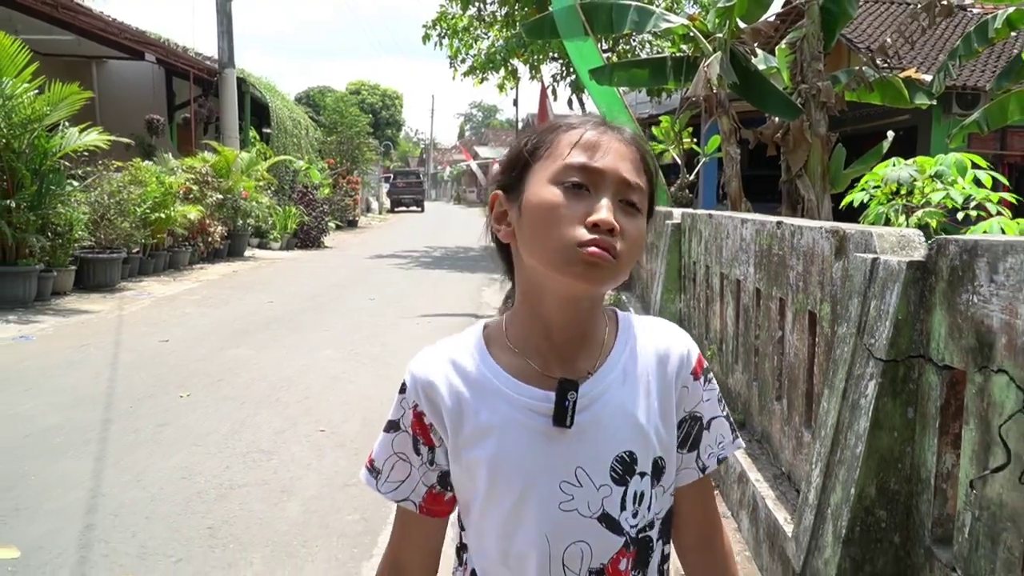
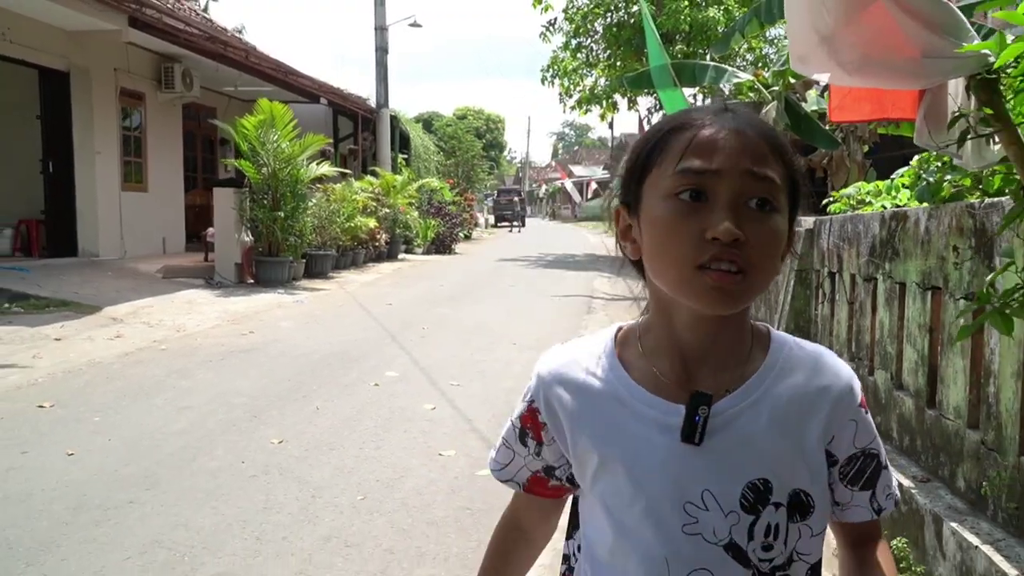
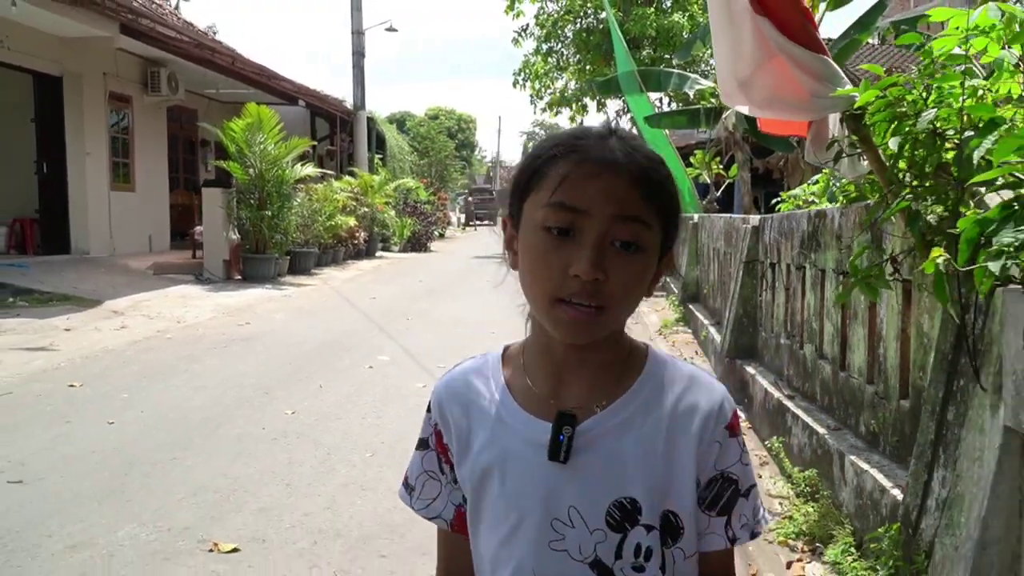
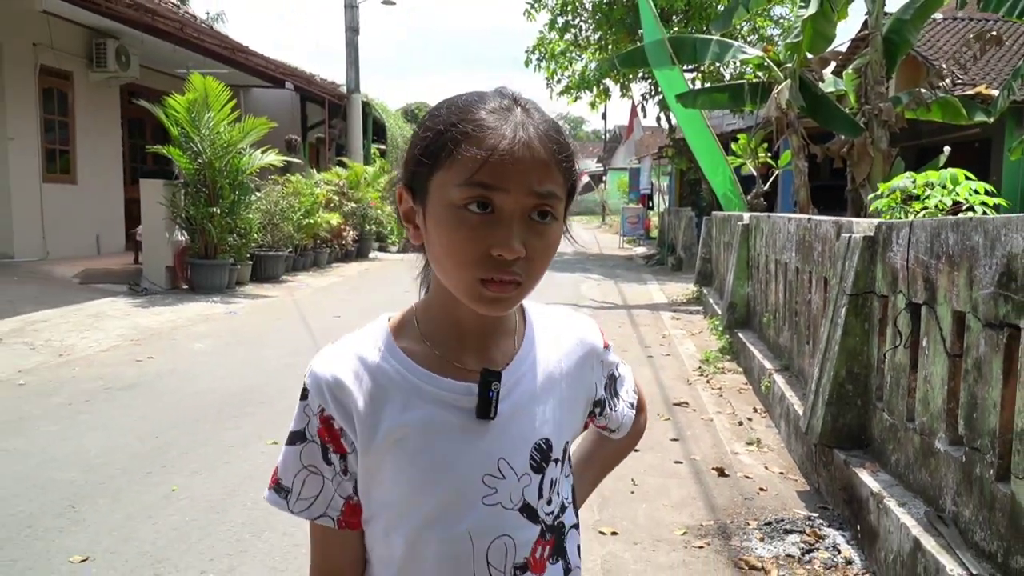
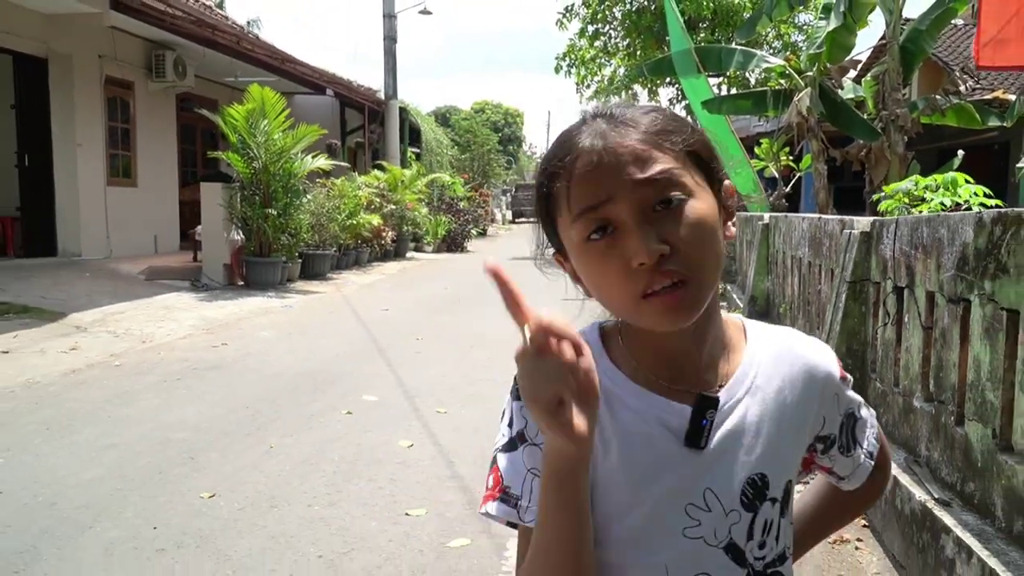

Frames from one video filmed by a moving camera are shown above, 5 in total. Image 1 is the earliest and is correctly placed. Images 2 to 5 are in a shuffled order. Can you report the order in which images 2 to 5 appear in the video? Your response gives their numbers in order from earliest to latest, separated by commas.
4, 5, 2, 3
